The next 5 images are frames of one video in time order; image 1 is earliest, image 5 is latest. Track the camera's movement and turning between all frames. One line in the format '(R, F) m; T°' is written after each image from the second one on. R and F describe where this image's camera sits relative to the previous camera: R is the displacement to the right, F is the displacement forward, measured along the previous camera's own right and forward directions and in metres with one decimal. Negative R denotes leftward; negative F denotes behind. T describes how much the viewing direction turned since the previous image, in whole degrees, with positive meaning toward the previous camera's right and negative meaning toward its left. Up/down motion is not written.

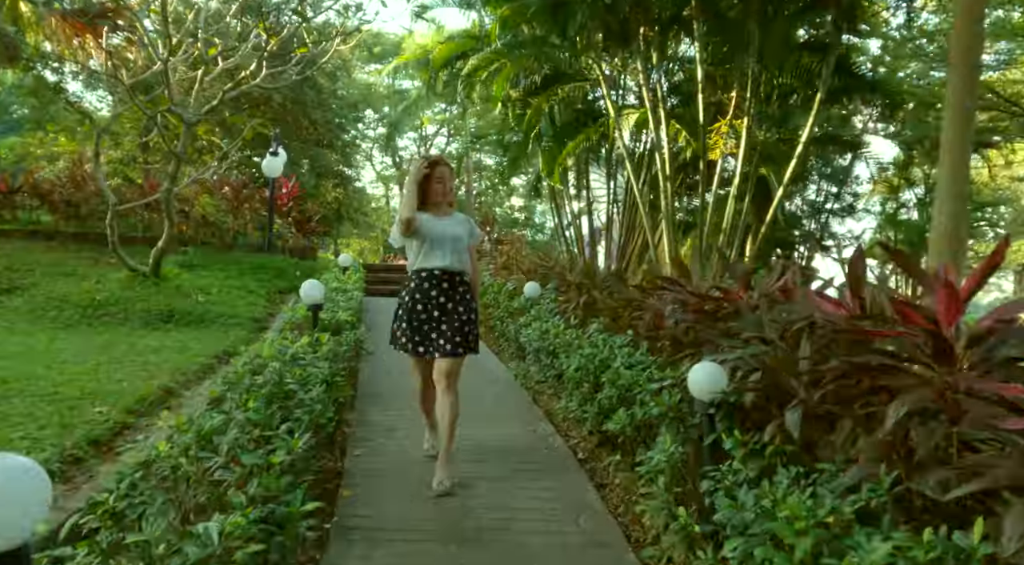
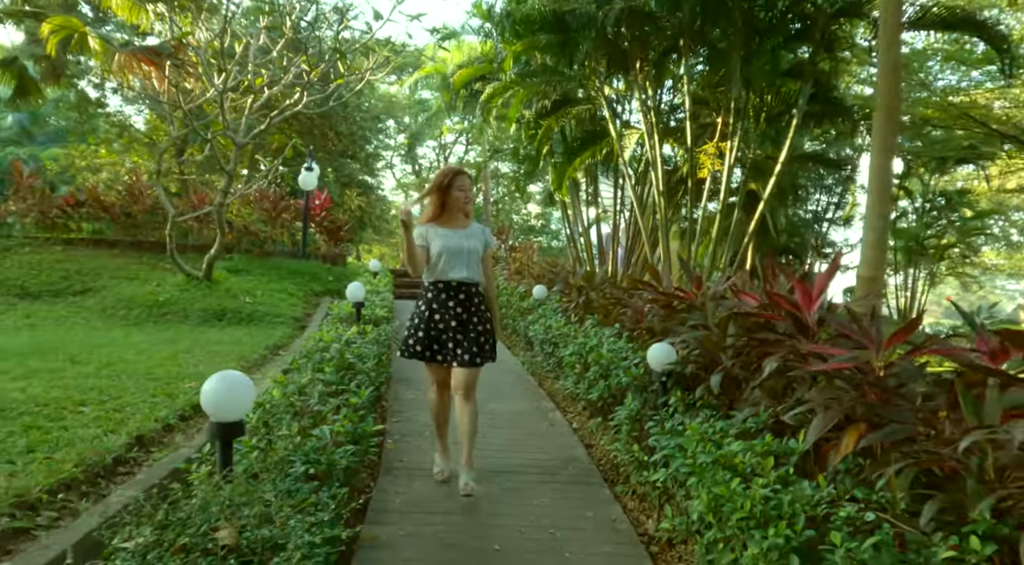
(+0.1, -0.8) m; -1°
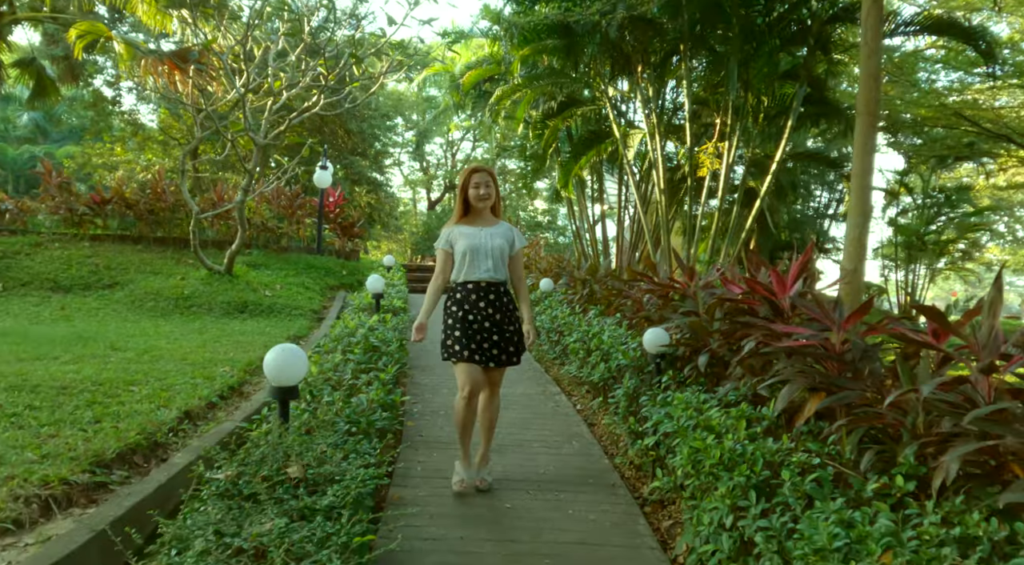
(0.0, -0.4) m; -1°
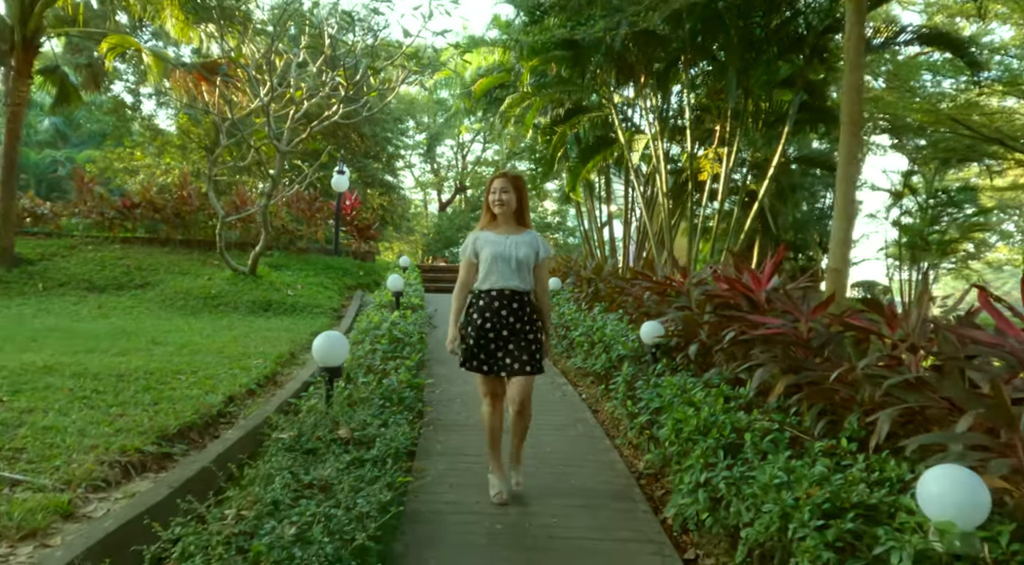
(0.0, -0.4) m; -1°
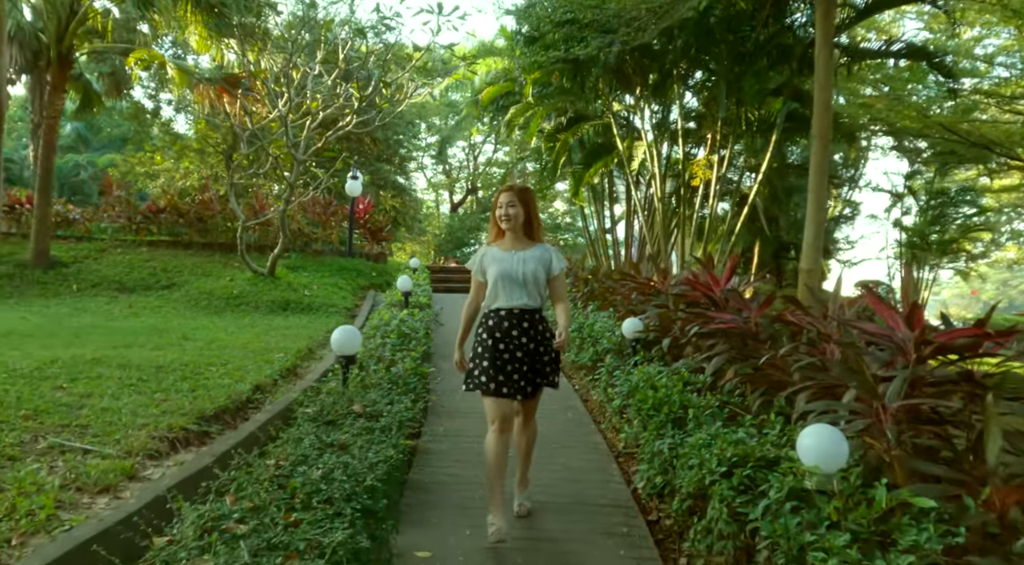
(+0.1, -0.5) m; -1°
